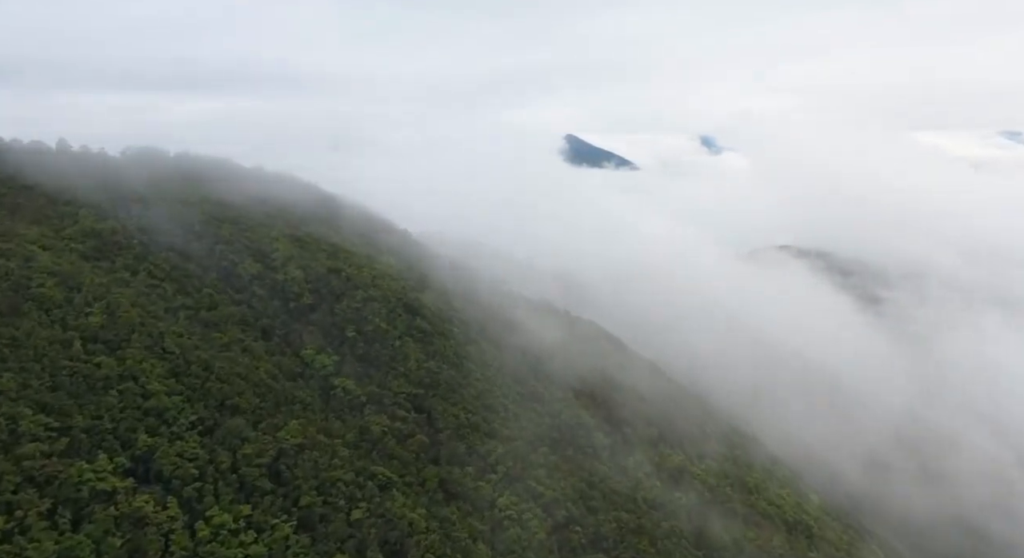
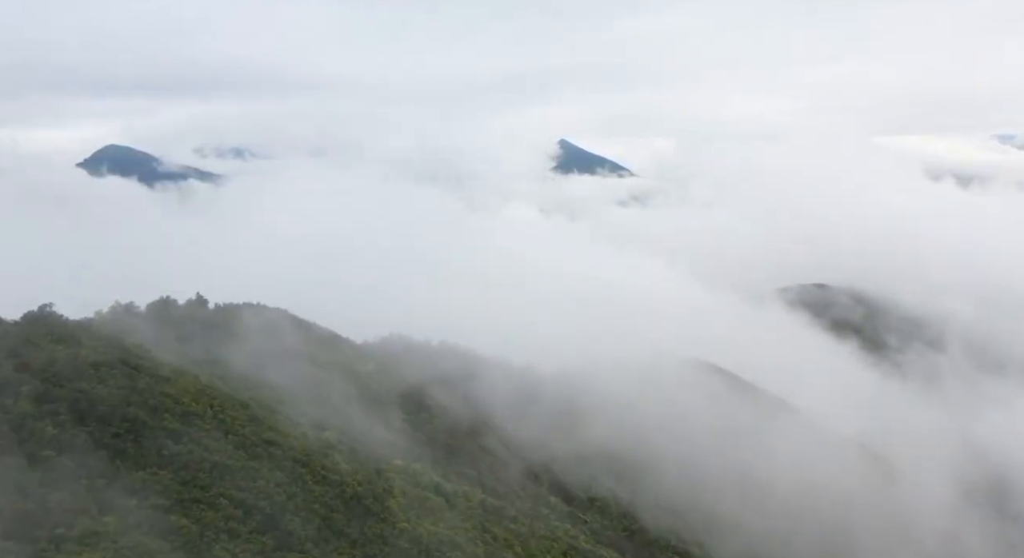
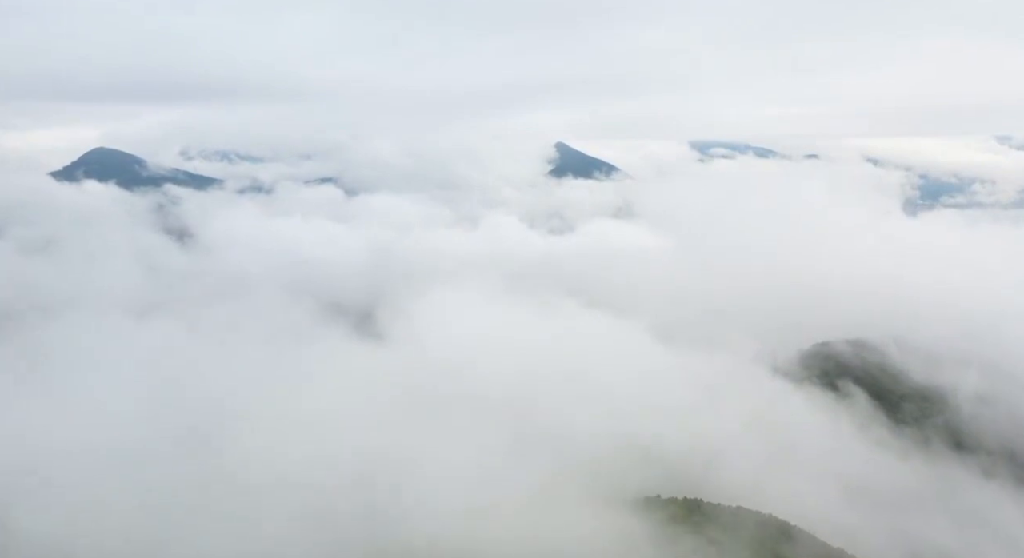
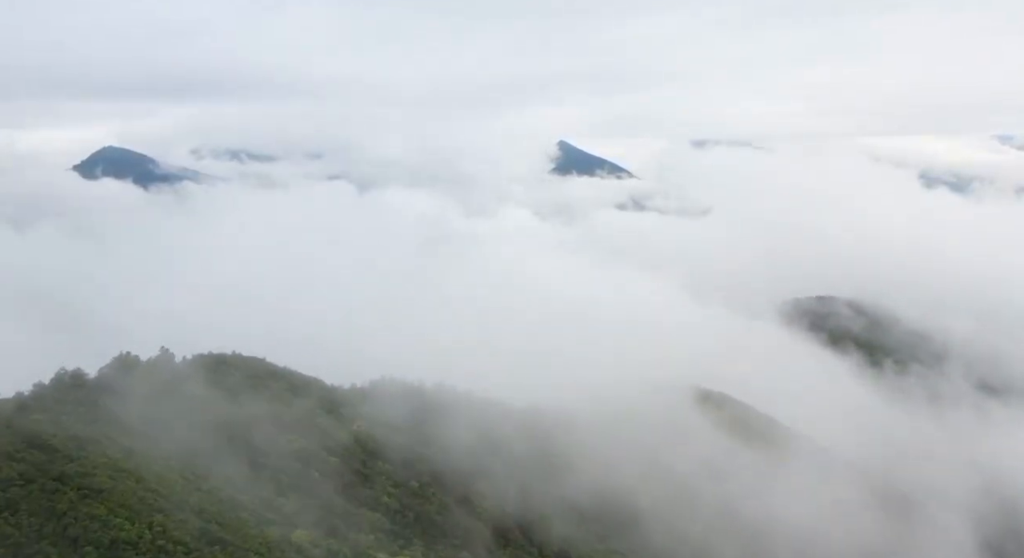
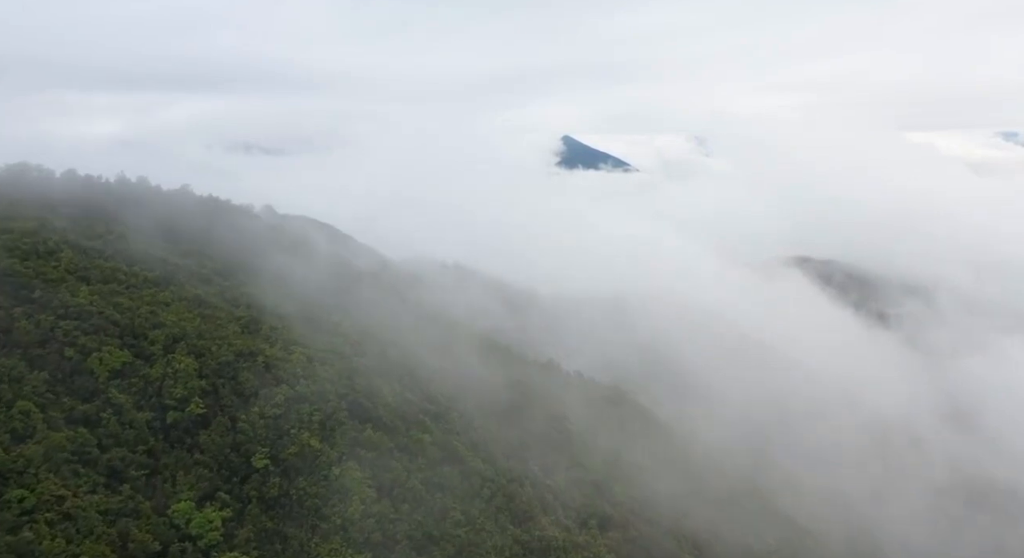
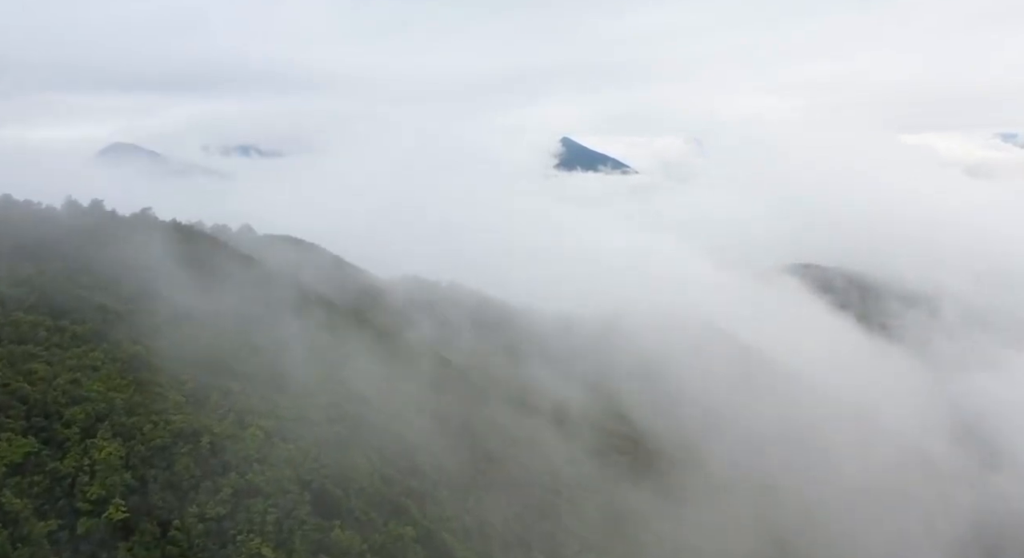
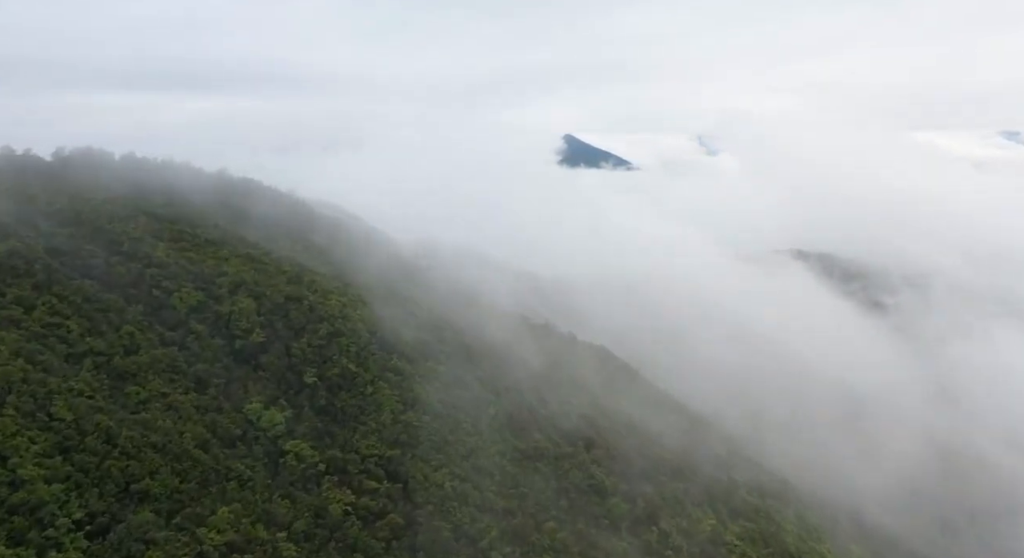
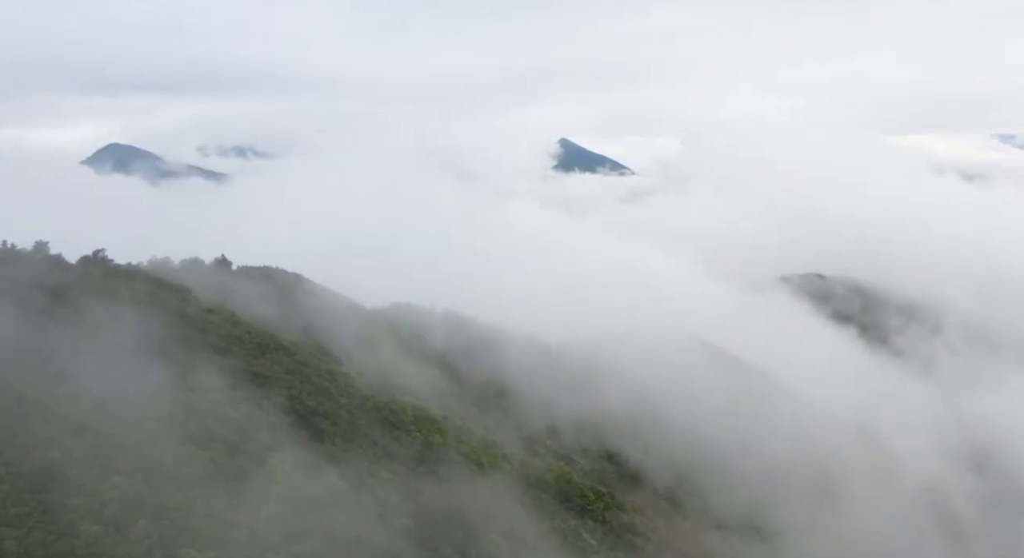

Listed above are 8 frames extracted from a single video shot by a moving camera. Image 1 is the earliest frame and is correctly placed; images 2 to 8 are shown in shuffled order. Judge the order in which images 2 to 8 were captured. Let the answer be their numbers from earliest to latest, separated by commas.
7, 5, 6, 8, 2, 4, 3
